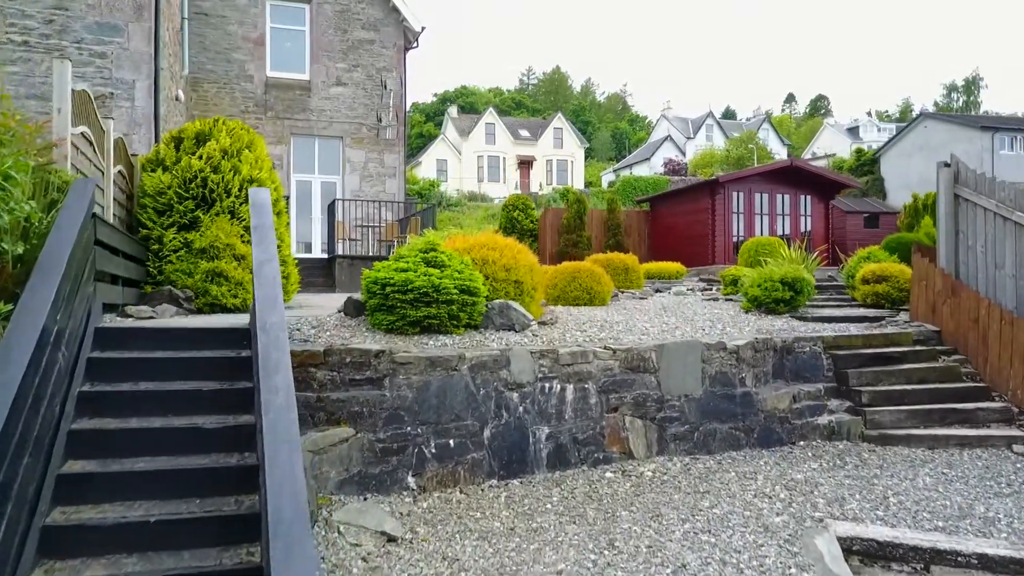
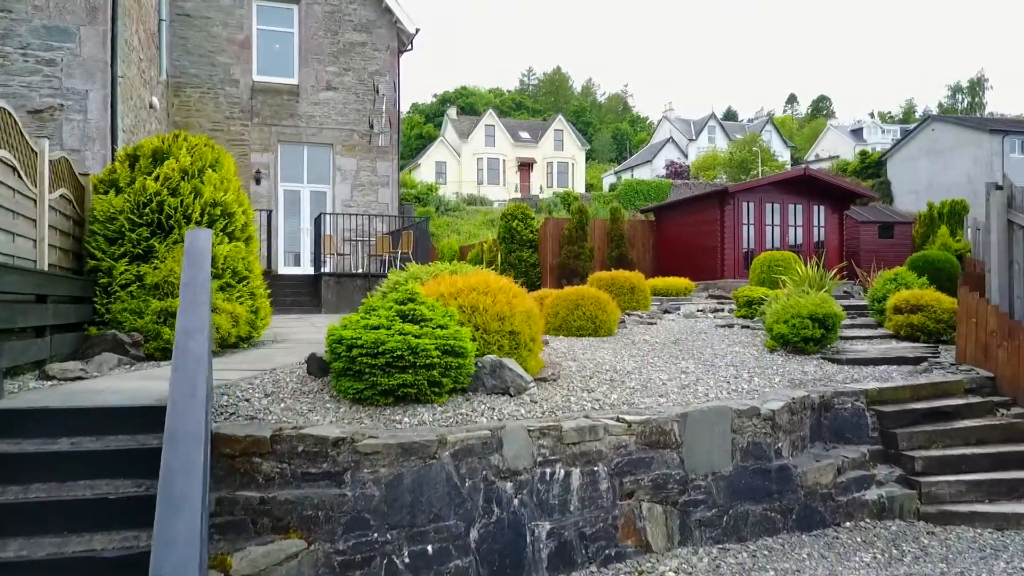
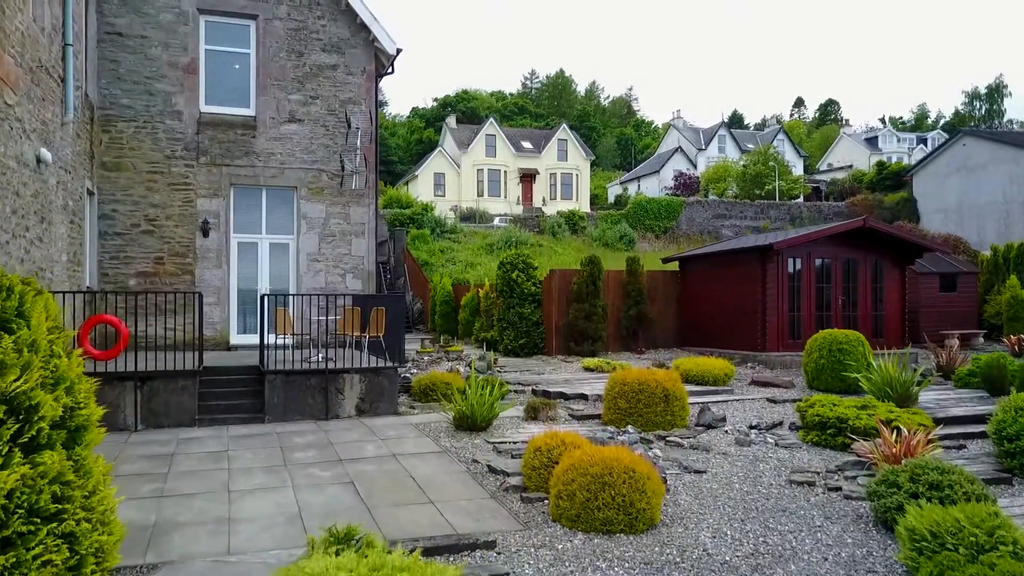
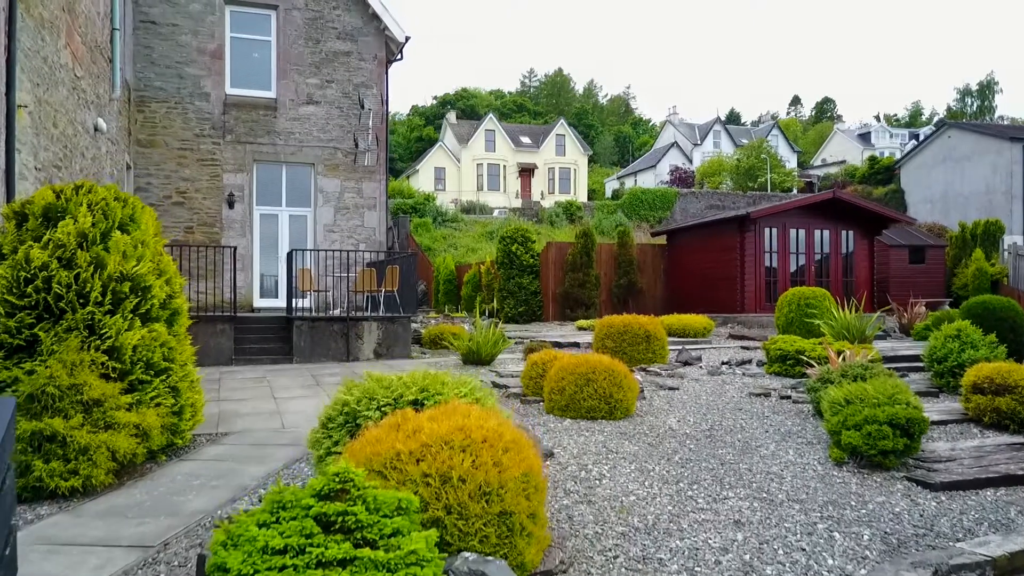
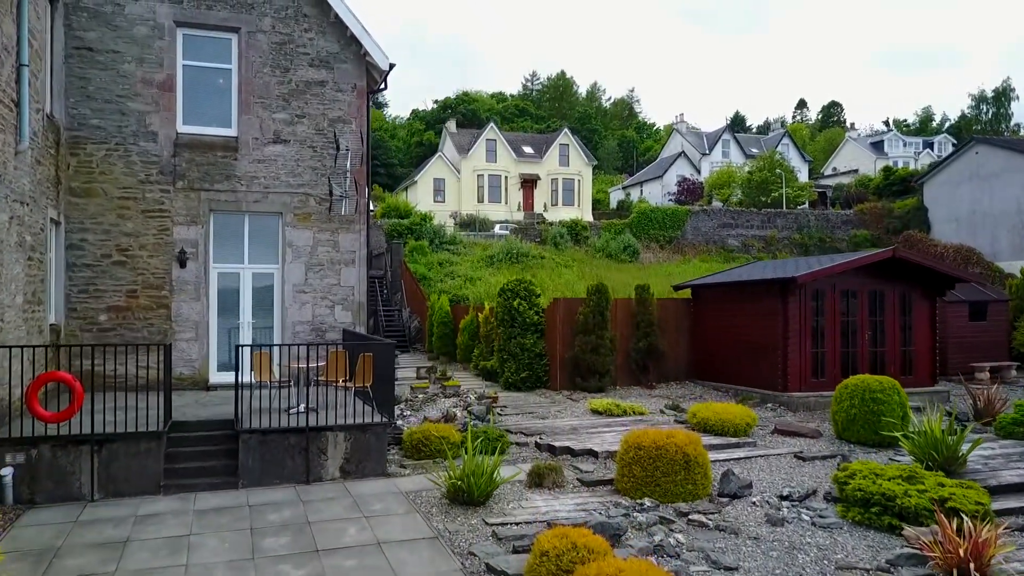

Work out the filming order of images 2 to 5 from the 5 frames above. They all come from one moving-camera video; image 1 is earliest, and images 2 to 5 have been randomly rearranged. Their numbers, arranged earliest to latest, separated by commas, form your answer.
2, 4, 3, 5
